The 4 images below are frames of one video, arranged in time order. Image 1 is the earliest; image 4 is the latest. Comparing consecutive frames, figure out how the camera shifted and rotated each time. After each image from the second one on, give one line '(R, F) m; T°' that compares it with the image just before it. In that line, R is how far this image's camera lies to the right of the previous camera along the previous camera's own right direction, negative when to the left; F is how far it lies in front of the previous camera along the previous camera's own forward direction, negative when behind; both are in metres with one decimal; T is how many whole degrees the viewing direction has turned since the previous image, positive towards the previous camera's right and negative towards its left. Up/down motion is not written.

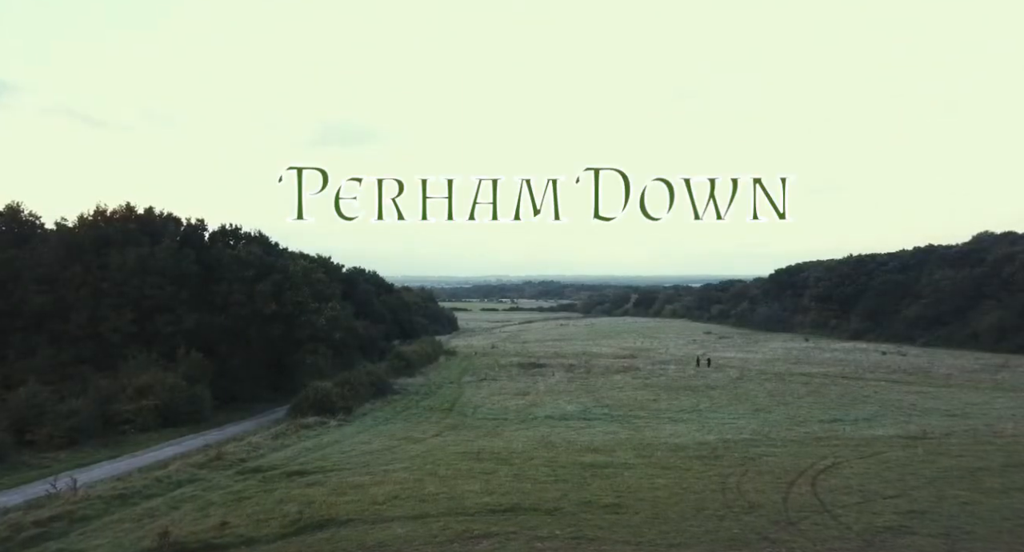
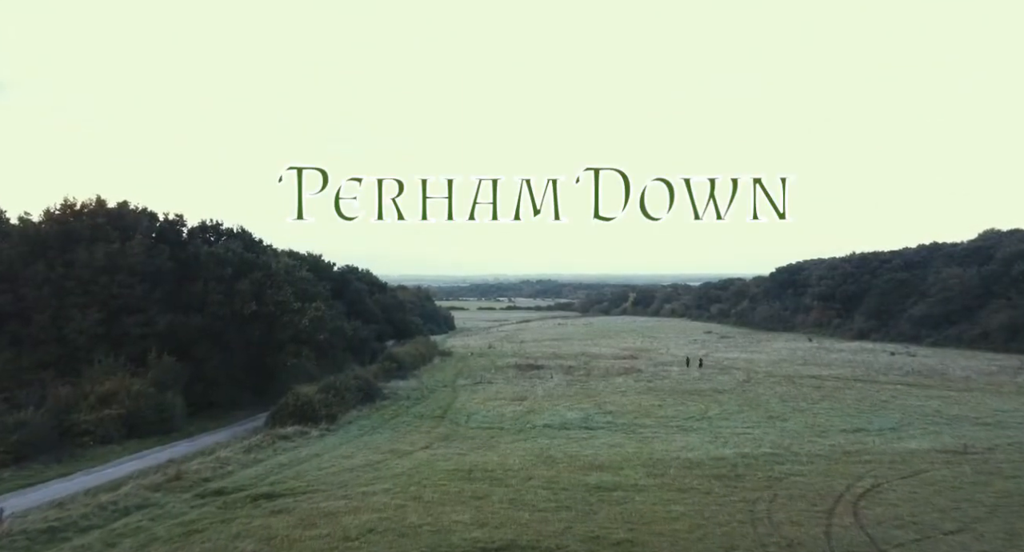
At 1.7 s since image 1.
(0.0, +2.0) m; 0°
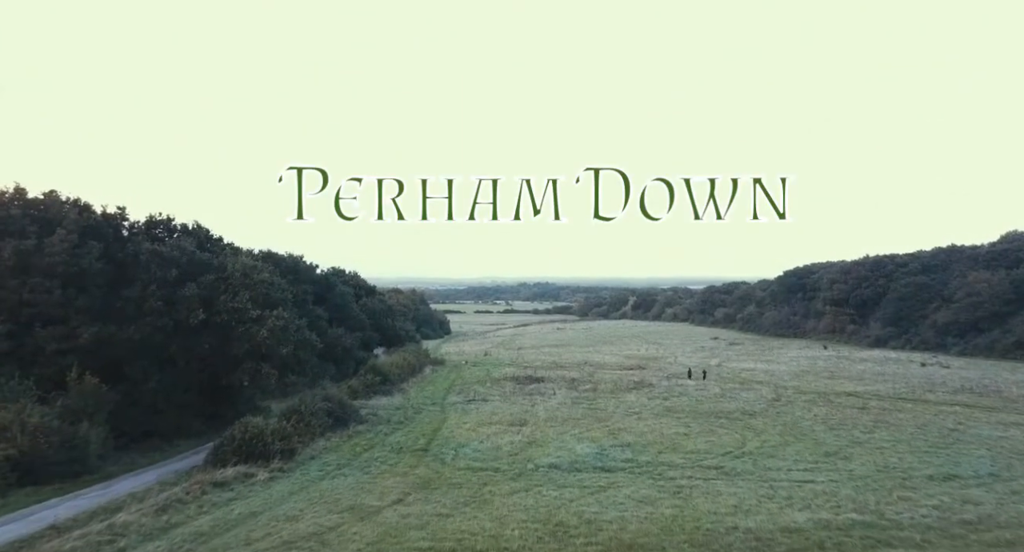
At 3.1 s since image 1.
(0.0, +4.8) m; 0°
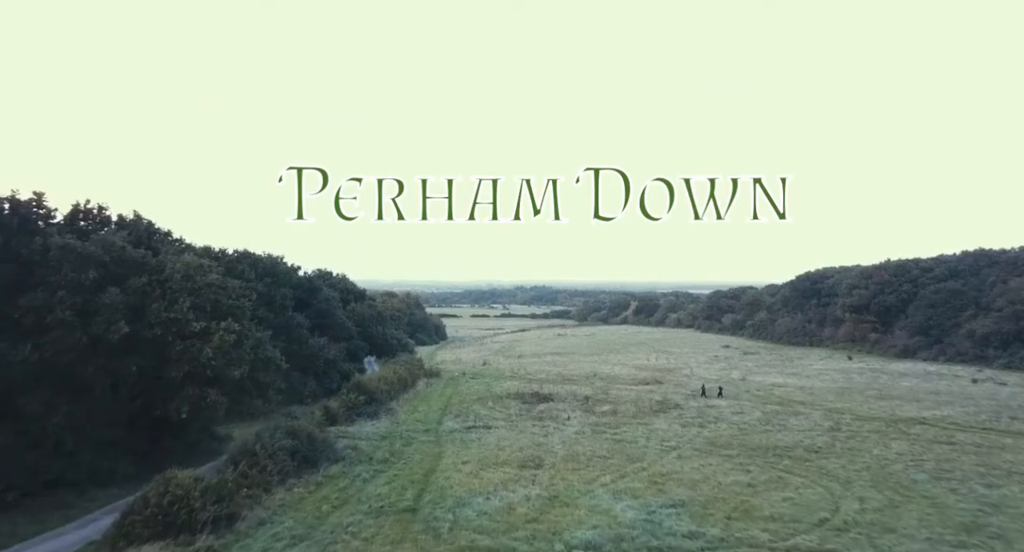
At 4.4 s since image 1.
(-0.5, +5.7) m; 0°
